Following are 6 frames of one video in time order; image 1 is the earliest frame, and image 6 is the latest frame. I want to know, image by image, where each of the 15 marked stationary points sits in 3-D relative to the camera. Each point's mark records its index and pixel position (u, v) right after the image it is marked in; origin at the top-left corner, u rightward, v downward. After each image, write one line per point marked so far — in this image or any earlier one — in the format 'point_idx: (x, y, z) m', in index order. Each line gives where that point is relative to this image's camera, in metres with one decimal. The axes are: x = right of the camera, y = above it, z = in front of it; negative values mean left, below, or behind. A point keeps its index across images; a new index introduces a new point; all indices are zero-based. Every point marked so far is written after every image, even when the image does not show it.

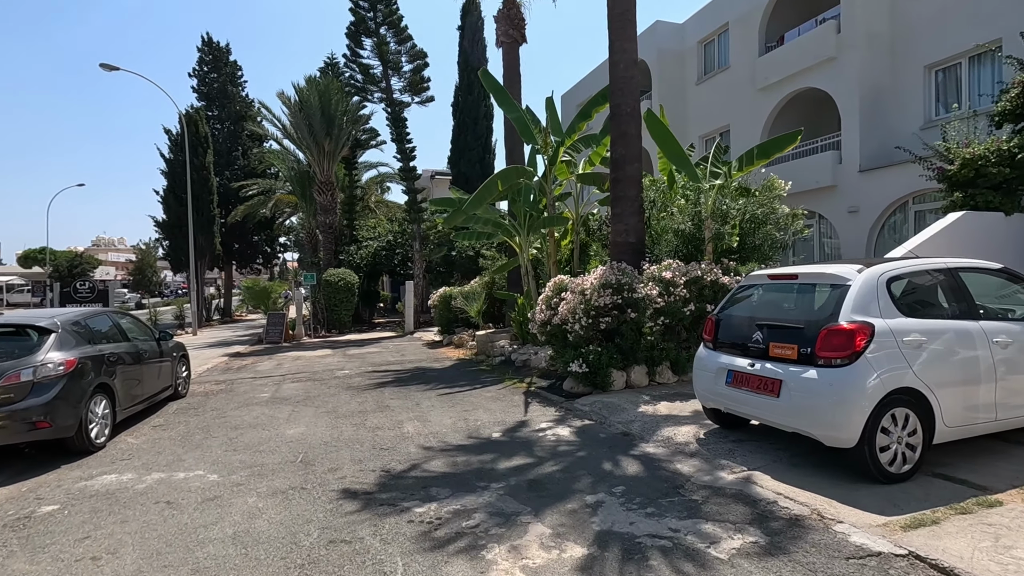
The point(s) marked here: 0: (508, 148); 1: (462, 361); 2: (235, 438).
0: (-0.1, +4.3, +16.5) m
1: (-1.2, -1.8, +13.0) m
2: (-3.6, -1.9, +7.0) m
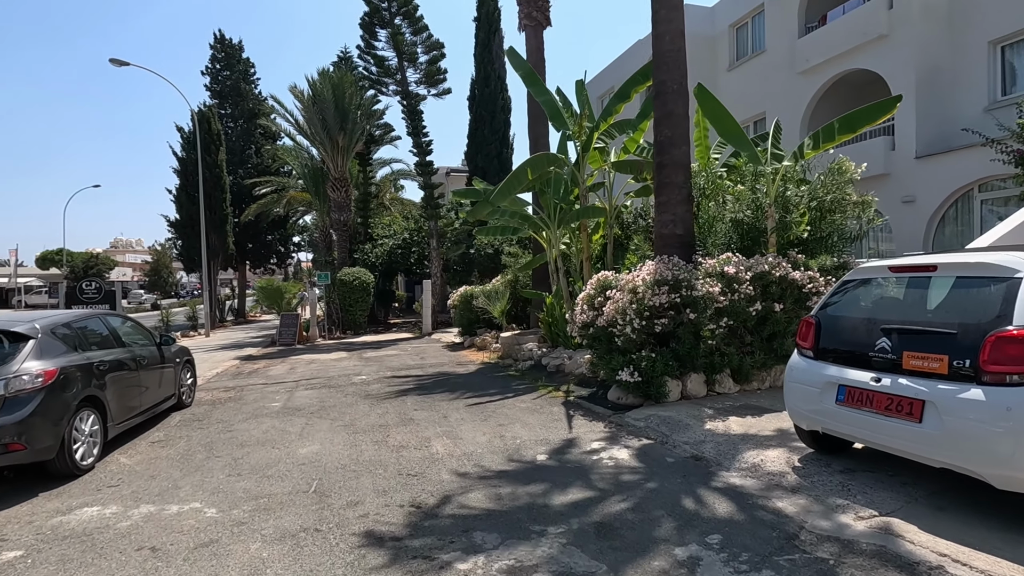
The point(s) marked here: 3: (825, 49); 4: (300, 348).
0: (+0.6, +4.3, +15.5) m
1: (-0.6, -1.7, +12.1) m
2: (-3.1, -1.9, +6.2) m
3: (+9.1, +6.9, +15.7) m
4: (-7.1, -2.0, +18.1) m
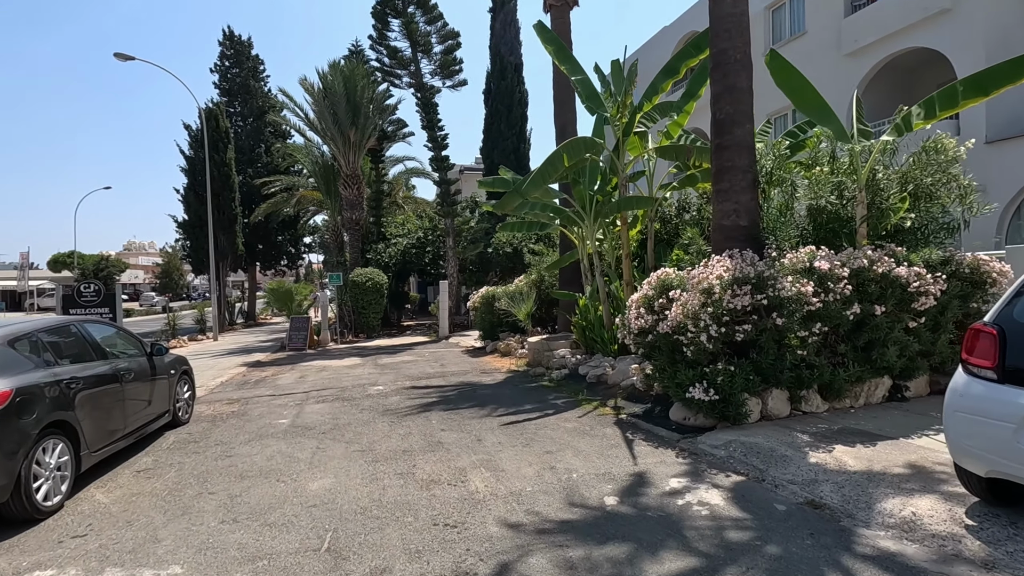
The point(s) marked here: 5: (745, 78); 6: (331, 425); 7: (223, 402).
0: (+1.2, +4.3, +14.4) m
1: (+0.1, -1.8, +11.0) m
2: (-2.6, -1.9, +5.1) m
3: (+9.7, +6.9, +14.4) m
4: (-6.4, -2.1, +17.1) m
5: (+3.4, +3.0, +7.8) m
6: (-2.5, -1.9, +7.5) m
7: (-5.2, -2.1, +9.7) m
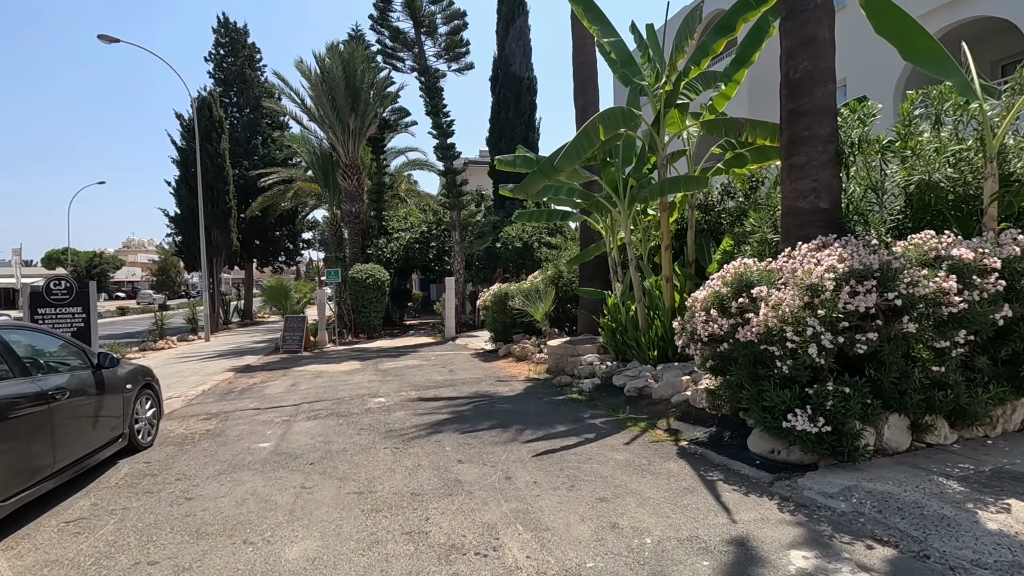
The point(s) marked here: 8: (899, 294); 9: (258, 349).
0: (+1.6, +4.4, +13.0) m
1: (+0.4, -1.7, +9.6) m
2: (-2.2, -1.9, +3.7) m
3: (+10.1, +7.0, +13.0) m
4: (-6.0, -2.0, +15.7) m
5: (+3.7, +3.1, +6.4) m
6: (-2.2, -1.9, +6.2) m
7: (-4.8, -2.0, +8.4) m
8: (+3.0, -0.1, +4.3) m
9: (-8.5, -2.0, +18.2) m
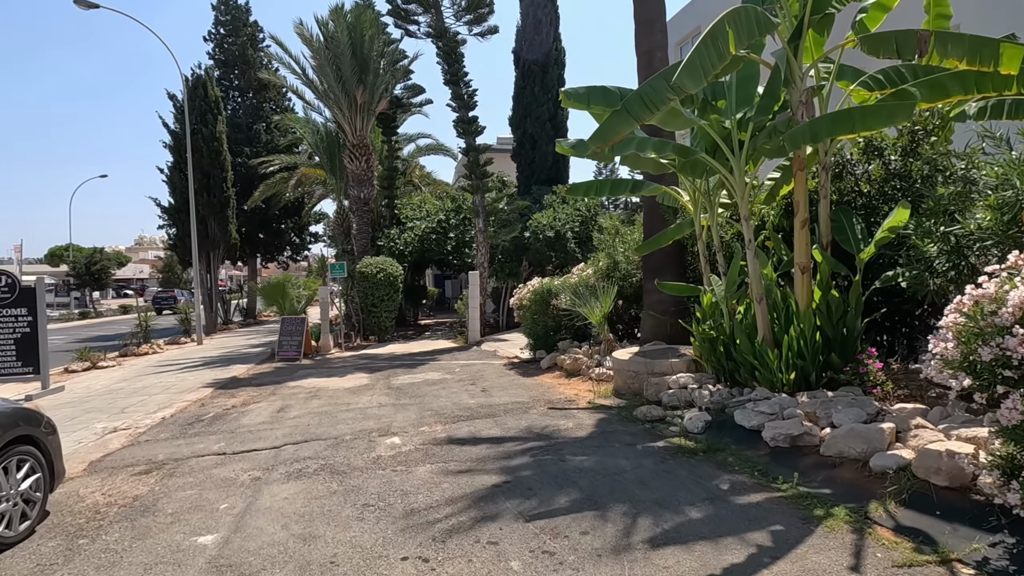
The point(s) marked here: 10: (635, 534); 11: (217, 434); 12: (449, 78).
0: (+2.5, +4.5, +10.3) m
1: (+1.2, -1.6, +6.9) m
2: (-1.5, -1.9, +1.1) m
3: (+10.9, +7.1, +10.1) m
4: (-5.0, -1.9, +13.2) m
5: (+4.4, +3.1, +3.7) m
6: (-1.4, -1.8, +3.5) m
7: (-4.0, -1.9, +5.8) m
8: (+3.7, 0.0, +1.6) m
9: (-7.5, -1.9, +15.7) m
10: (+0.8, -1.7, +3.7) m
11: (-3.9, -1.9, +7.2) m
12: (-2.1, +6.8, +17.6) m
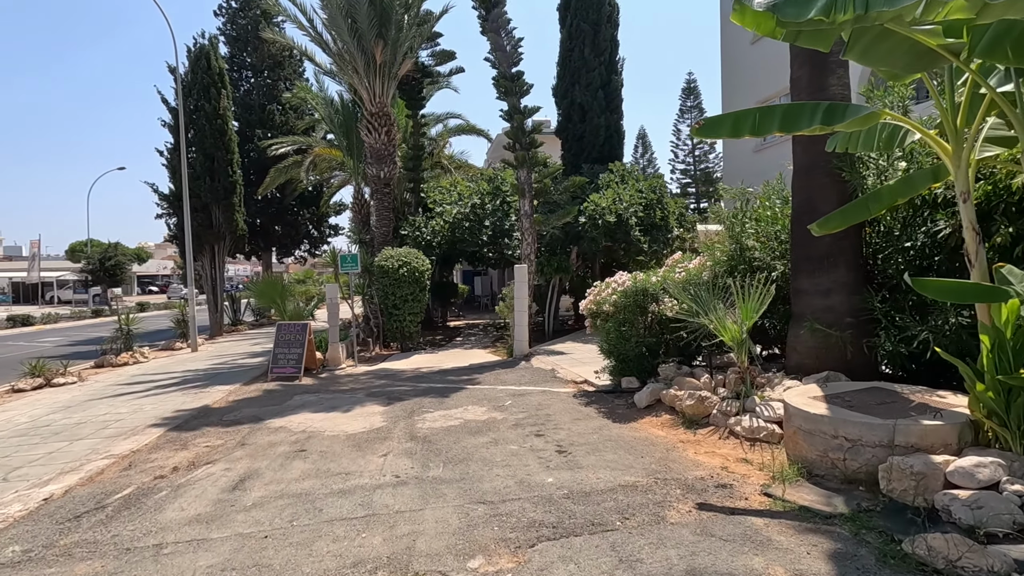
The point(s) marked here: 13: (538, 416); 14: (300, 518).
0: (+3.5, +4.5, +6.7) m
1: (+2.1, -1.6, +3.4) m
2: (-0.9, -1.9, -2.2) m
3: (+12.0, +7.1, +6.1) m
4: (-3.8, -1.9, +10.0) m
5: (+5.2, +3.1, 0.0) m
6: (-0.7, -1.8, +0.2) m
7: (-3.2, -2.0, +2.6) m
8: (+4.4, 0.0, -2.0) m
9: (-6.2, -1.9, +12.6) m
10: (+1.6, -1.7, +0.3) m
11: (-3.0, -1.9, +4.0) m
12: (-0.7, +6.9, +14.3) m
13: (+0.4, -1.7, +7.1) m
14: (-1.7, -1.8, +4.5) m
